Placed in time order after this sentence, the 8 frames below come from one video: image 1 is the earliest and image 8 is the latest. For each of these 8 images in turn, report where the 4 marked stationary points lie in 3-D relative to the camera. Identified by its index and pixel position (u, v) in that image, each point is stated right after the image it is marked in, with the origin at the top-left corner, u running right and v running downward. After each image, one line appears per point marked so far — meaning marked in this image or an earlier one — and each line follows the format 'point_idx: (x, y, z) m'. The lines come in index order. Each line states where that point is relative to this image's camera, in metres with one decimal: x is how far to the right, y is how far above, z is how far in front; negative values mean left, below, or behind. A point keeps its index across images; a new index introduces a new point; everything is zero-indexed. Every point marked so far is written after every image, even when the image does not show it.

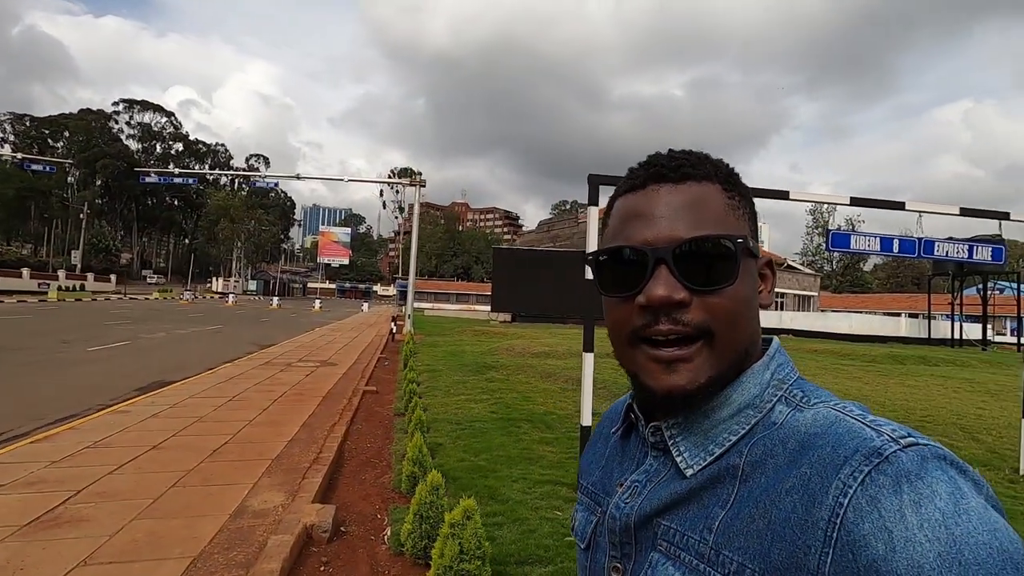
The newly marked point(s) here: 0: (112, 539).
0: (-2.6, -1.7, +4.0) m
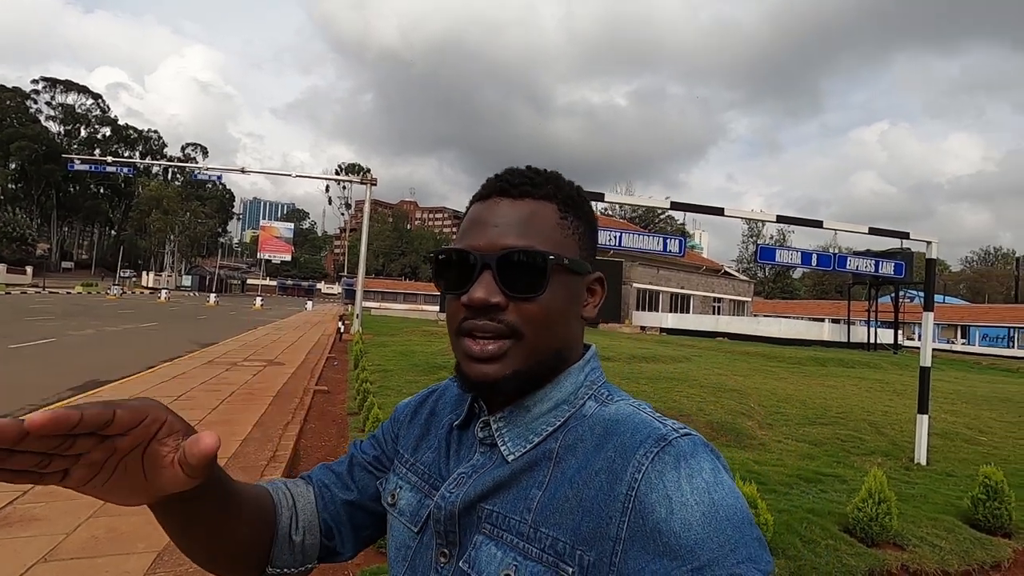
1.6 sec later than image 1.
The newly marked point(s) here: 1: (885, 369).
0: (-2.9, -1.7, +4.0) m
1: (+10.0, -2.1, +16.0) m
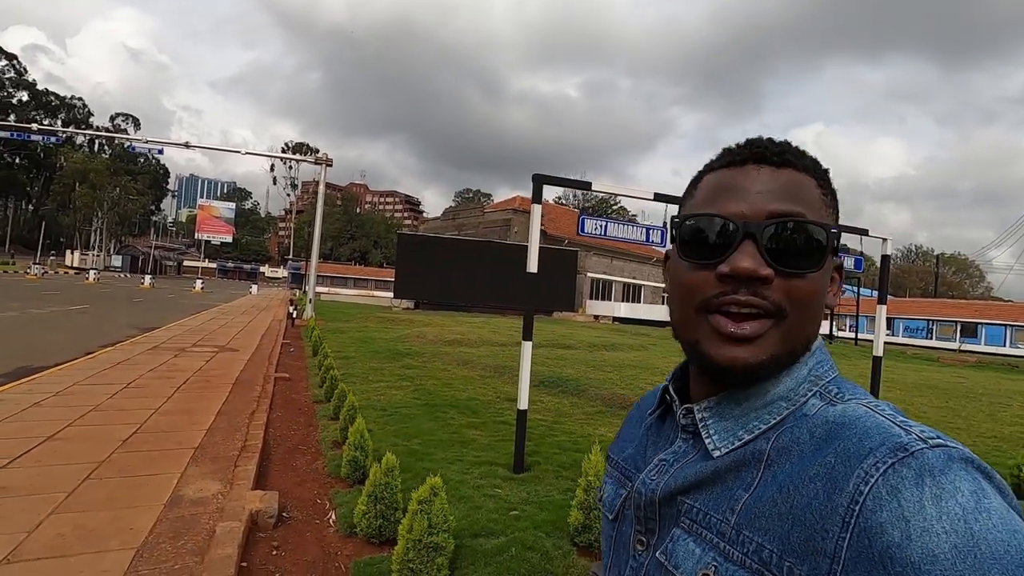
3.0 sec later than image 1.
0: (-3.0, -1.5, +3.7) m
1: (+8.8, -2.0, +16.8) m
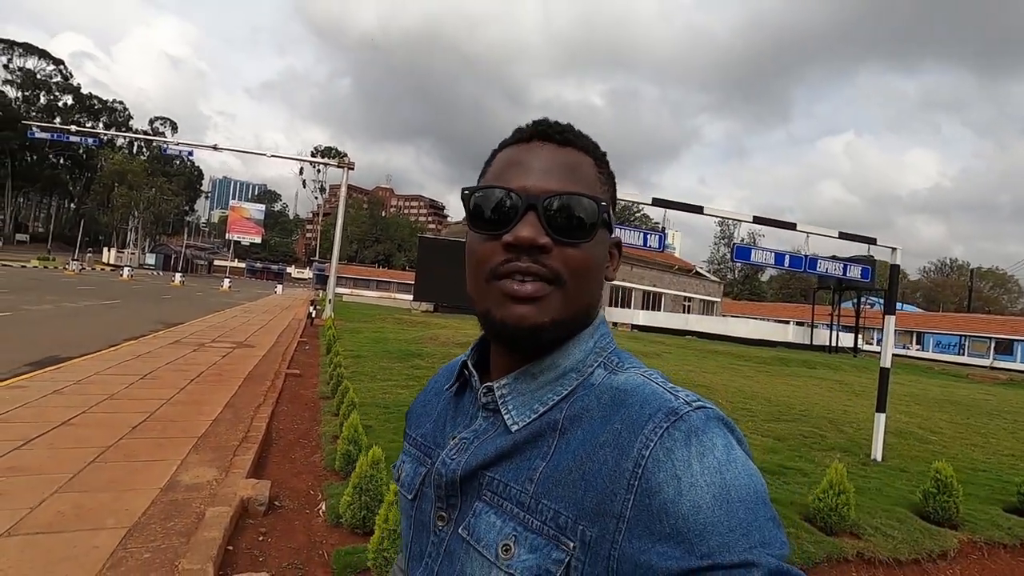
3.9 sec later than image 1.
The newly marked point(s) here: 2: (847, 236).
0: (-3.1, -1.4, +3.9) m
1: (+9.2, -2.3, +16.5) m
2: (+3.8, +0.6, +6.7) m
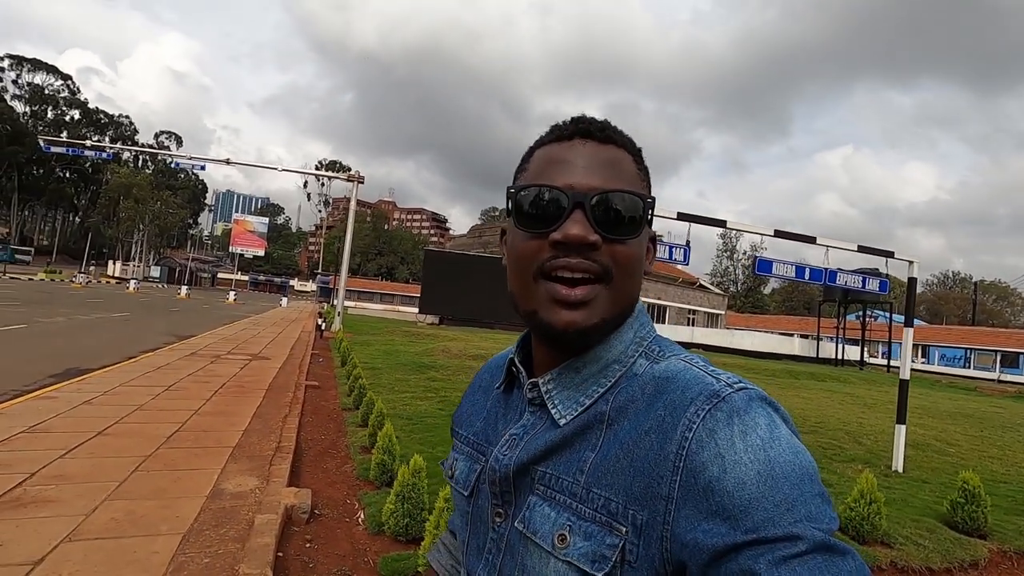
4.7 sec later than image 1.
0: (-2.8, -1.5, +4.0) m
1: (+9.4, -2.7, +16.6) m
2: (+4.0, +0.4, +6.9) m
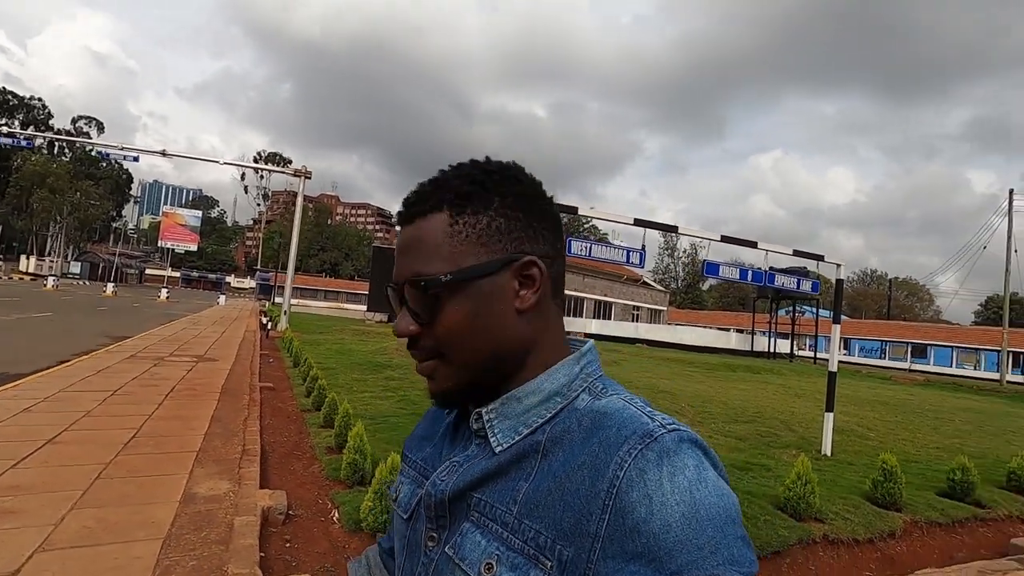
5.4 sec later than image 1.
0: (-3.0, -1.6, +4.0) m
1: (+8.0, -2.6, +17.7) m
2: (+3.6, +0.4, +7.5) m
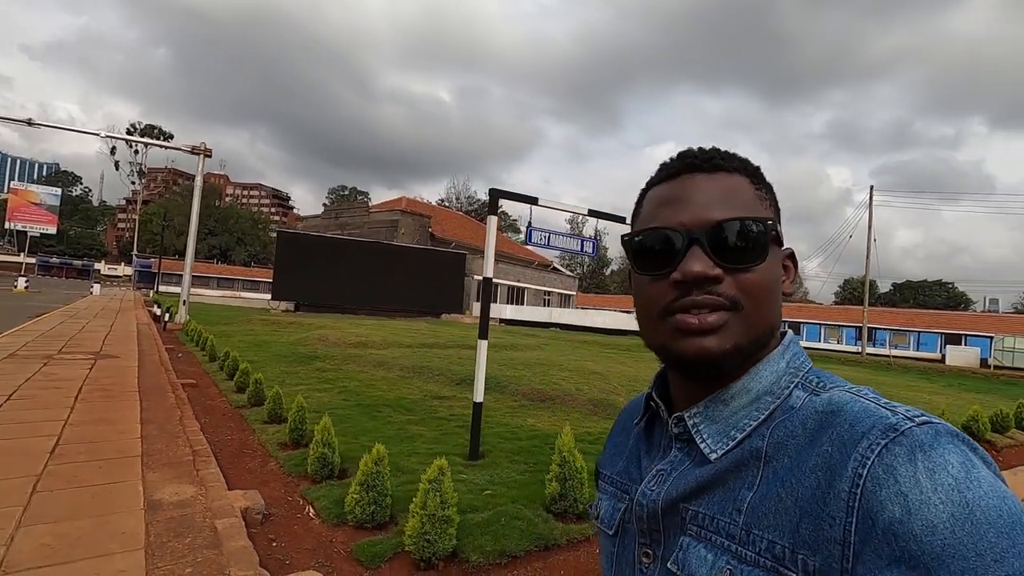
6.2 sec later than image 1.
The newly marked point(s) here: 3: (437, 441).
0: (-3.0, -1.6, +3.6) m
1: (+5.4, -2.1, +19.1) m
2: (+2.8, +0.6, +8.2) m
3: (-0.8, -1.6, +6.1) m
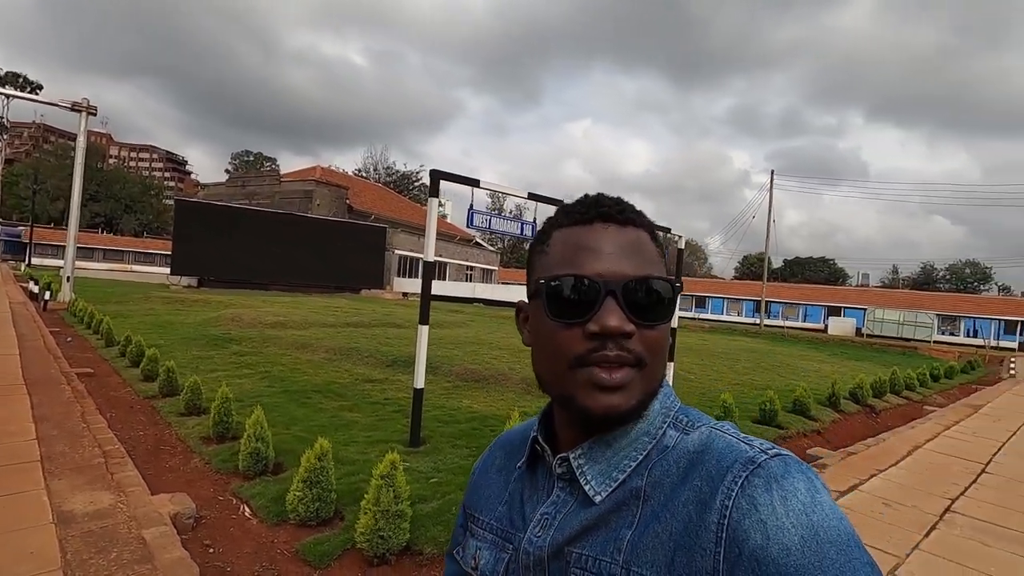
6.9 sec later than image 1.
0: (-3.2, -1.5, +3.1) m
1: (+2.8, -1.3, +19.7) m
2: (+1.9, +0.9, +8.4) m
3: (-1.4, -1.4, +5.9) m
